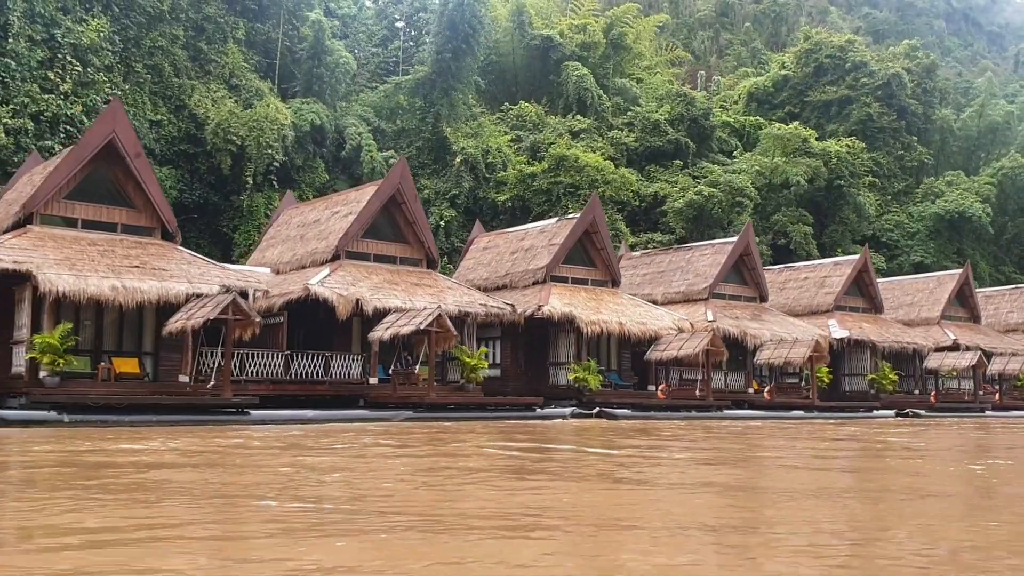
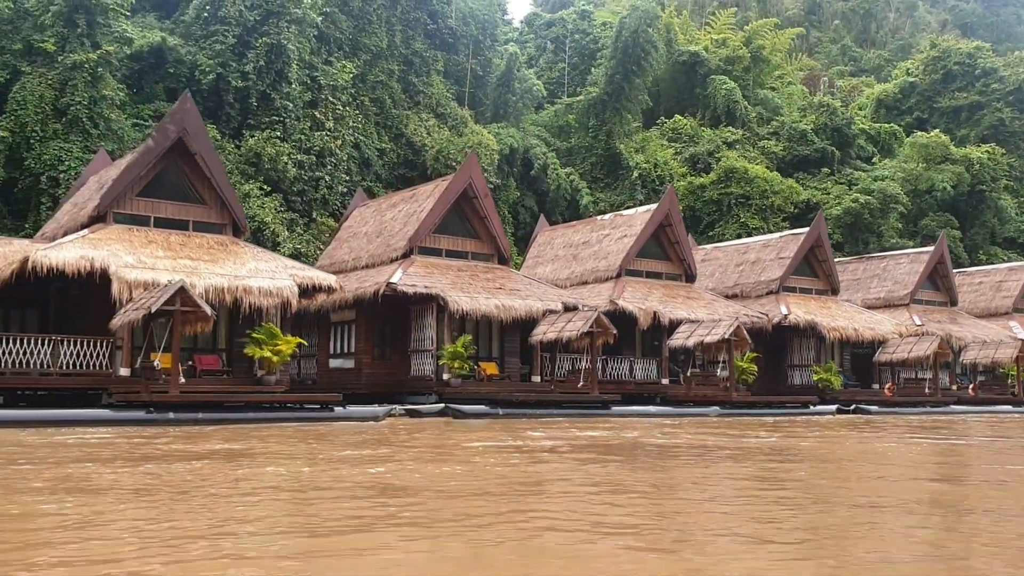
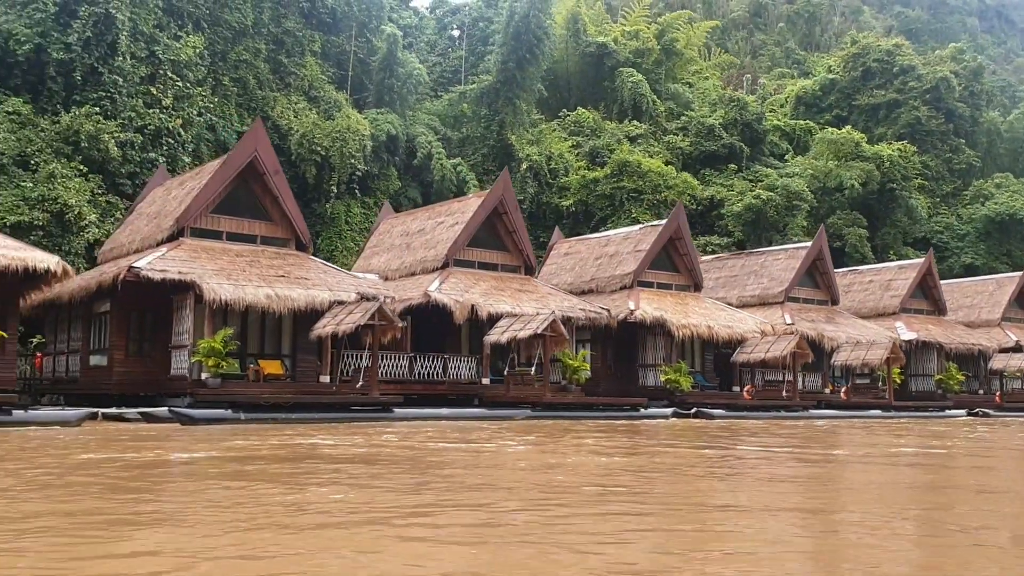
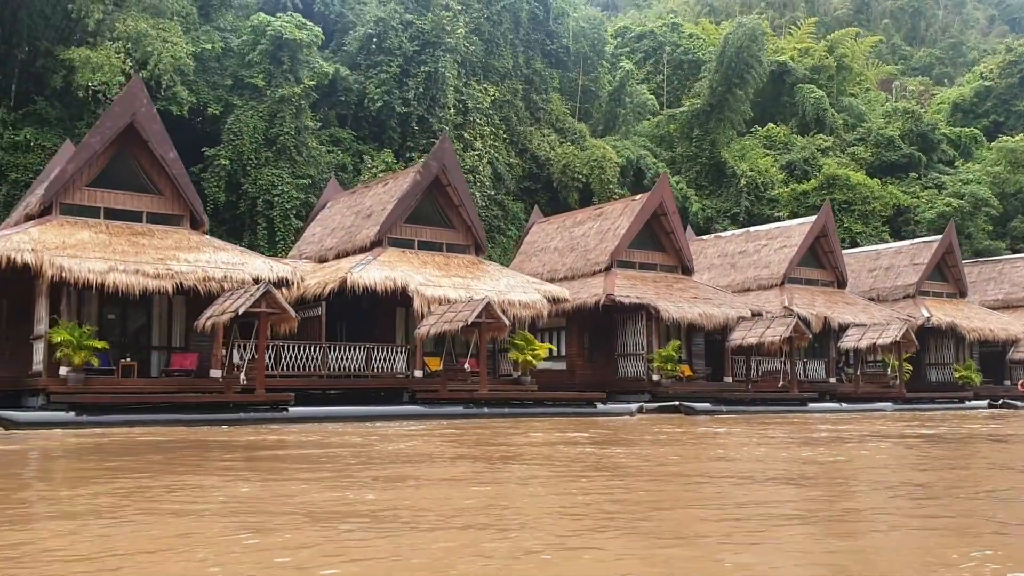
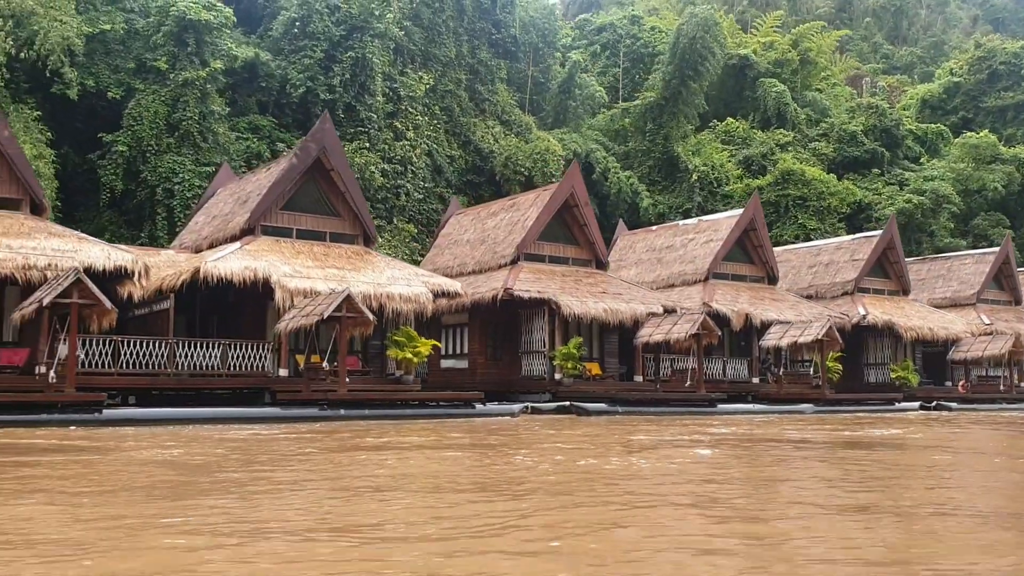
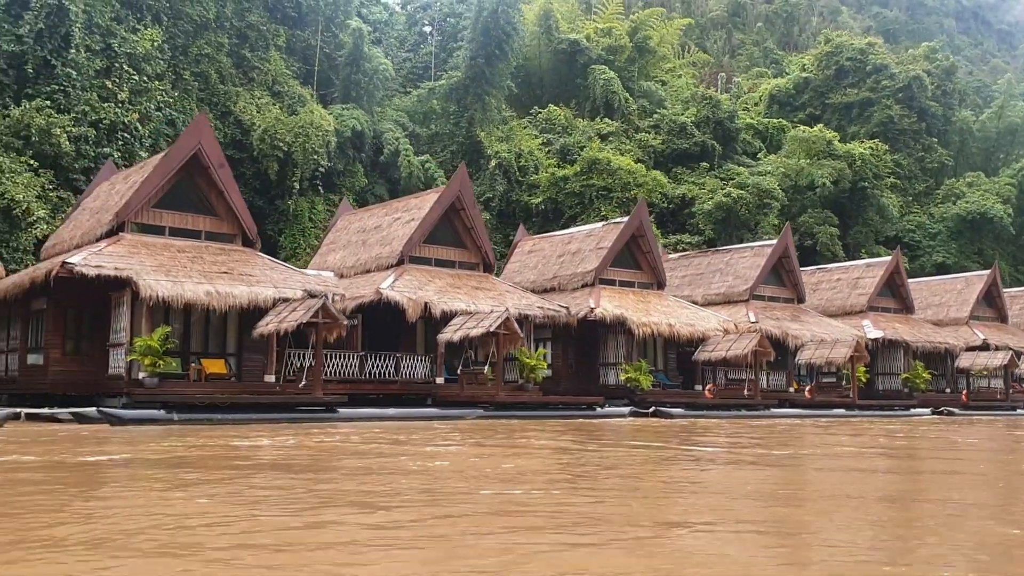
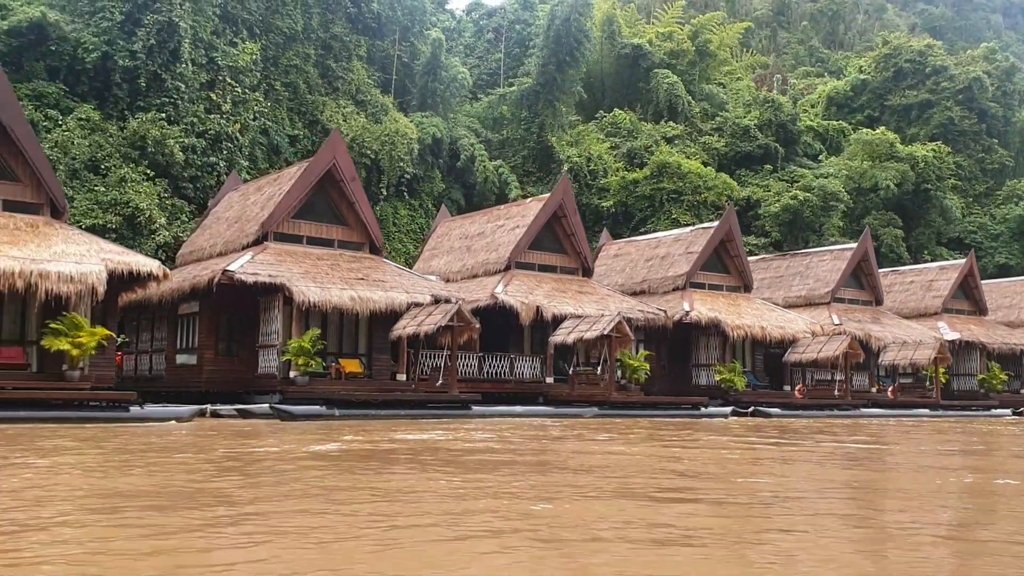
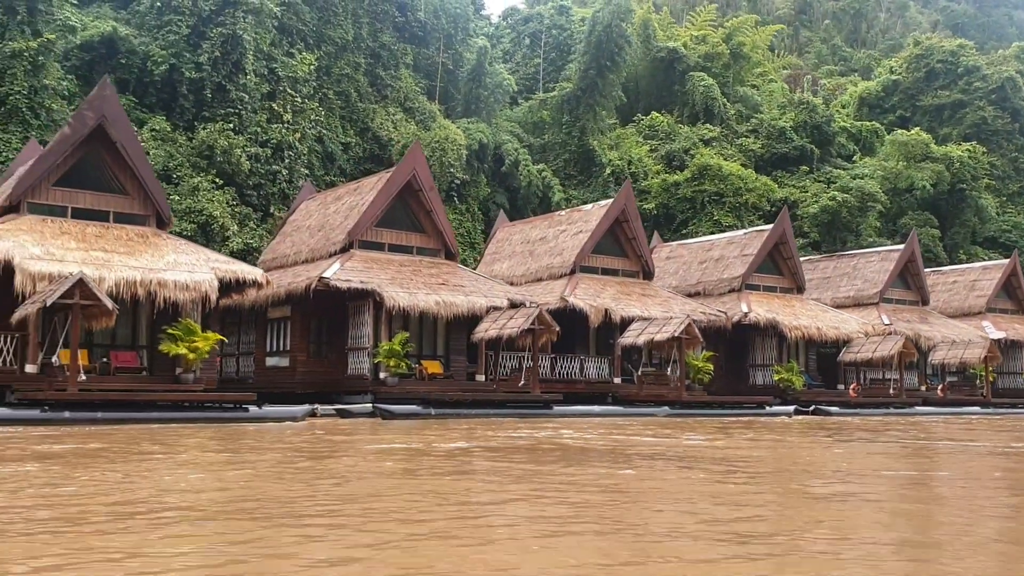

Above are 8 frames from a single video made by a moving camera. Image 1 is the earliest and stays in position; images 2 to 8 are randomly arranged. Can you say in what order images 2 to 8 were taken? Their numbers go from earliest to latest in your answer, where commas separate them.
6, 3, 7, 8, 2, 5, 4
